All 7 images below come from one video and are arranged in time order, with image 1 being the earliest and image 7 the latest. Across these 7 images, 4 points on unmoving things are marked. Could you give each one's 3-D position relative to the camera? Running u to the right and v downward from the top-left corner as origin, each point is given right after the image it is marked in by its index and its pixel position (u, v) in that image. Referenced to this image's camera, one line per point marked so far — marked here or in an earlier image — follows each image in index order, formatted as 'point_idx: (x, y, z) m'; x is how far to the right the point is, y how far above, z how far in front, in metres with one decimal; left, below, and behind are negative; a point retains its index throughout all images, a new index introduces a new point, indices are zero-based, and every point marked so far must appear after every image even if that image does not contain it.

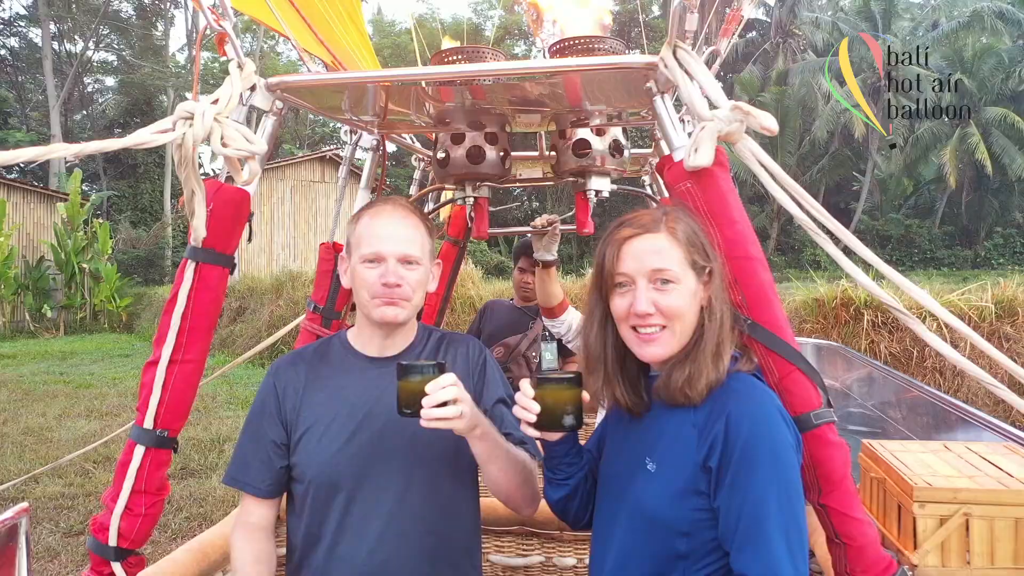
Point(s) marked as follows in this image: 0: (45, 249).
0: (-7.5, +0.6, +13.2) m
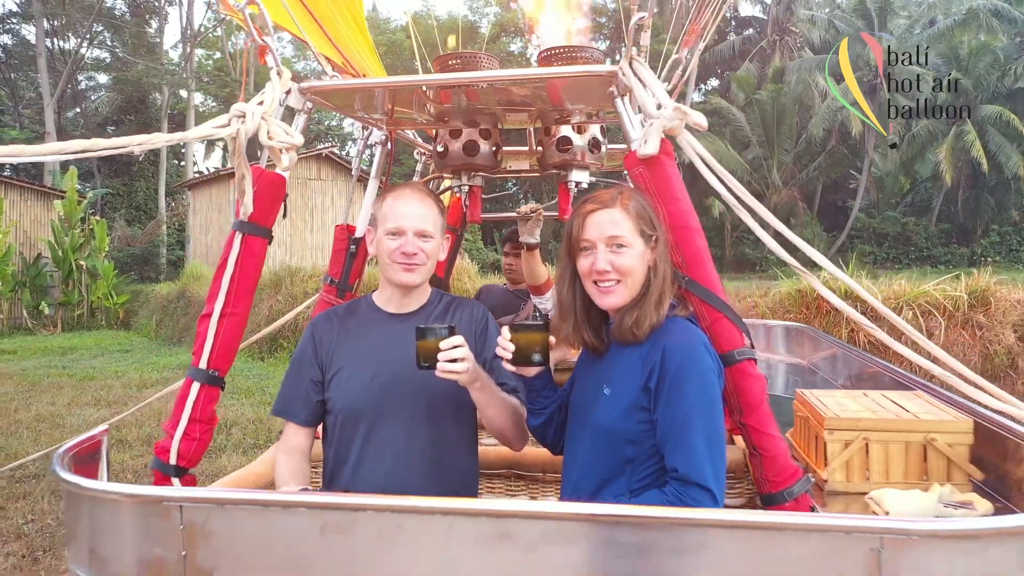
0: (-7.6, +0.7, +13.3) m
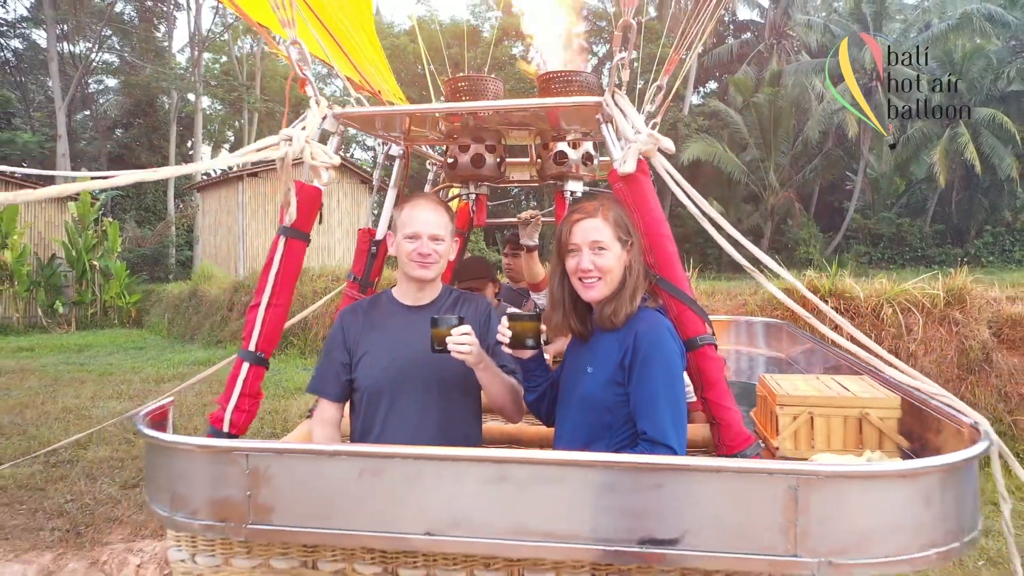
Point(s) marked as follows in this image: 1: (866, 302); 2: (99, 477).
0: (-7.6, +0.7, +13.6) m
1: (+2.2, -0.1, +5.1) m
2: (-1.7, -0.8, +3.5) m
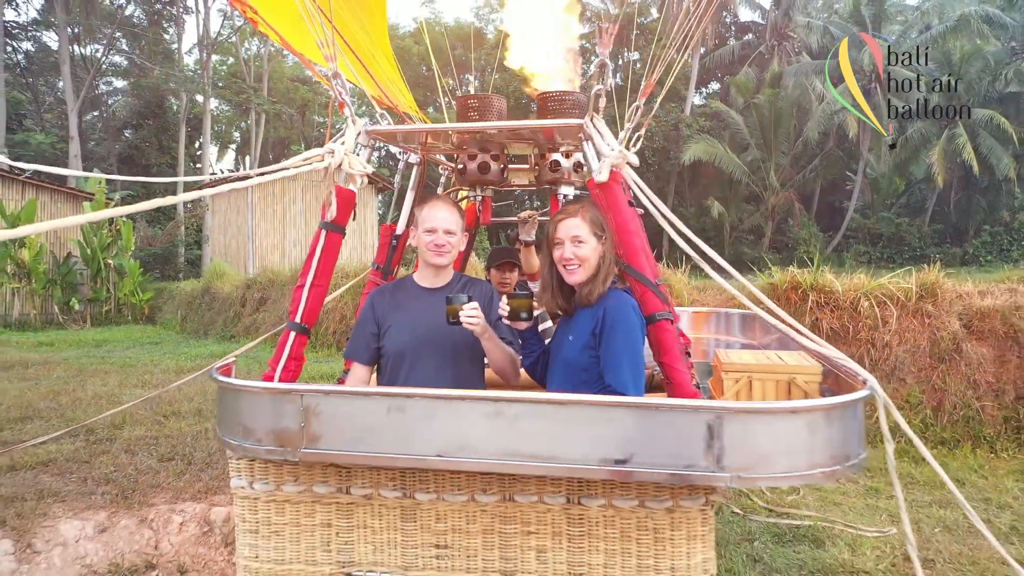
0: (-7.5, +0.7, +14.0) m
1: (+2.2, -0.1, +5.4) m
2: (-1.7, -0.8, +3.8) m
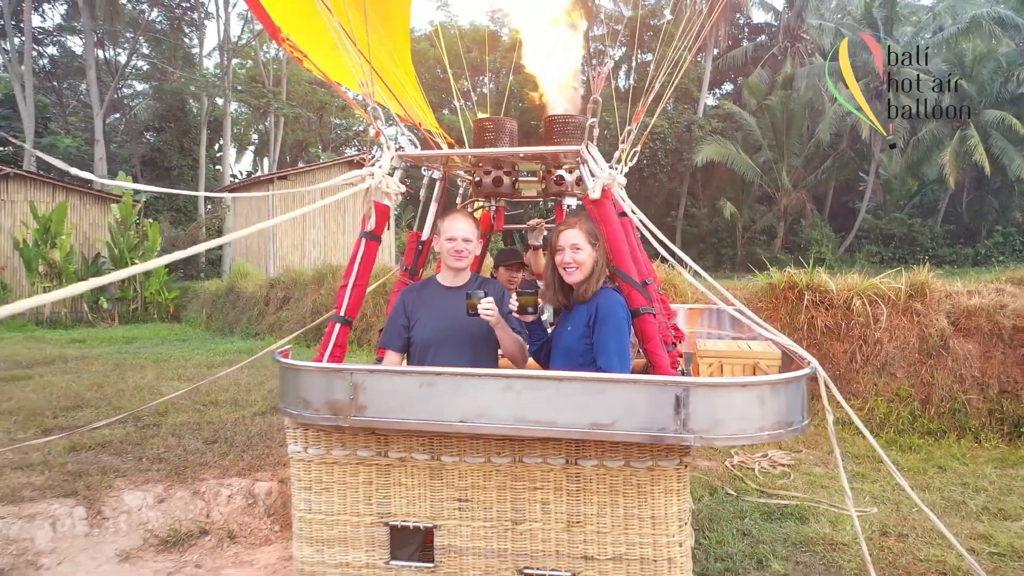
0: (-7.3, +0.7, +14.5) m
1: (+2.3, 0.0, +5.7) m
2: (-1.7, -0.8, +4.2) m
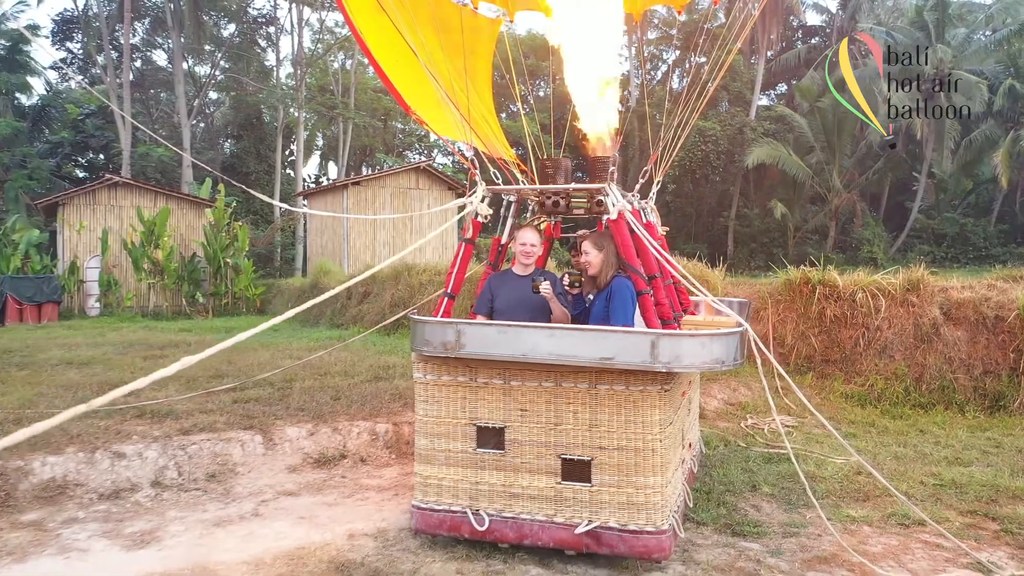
0: (-6.2, +0.8, +16.1) m
1: (+2.7, 0.0, +6.7) m
2: (-1.3, -0.7, +5.5) m
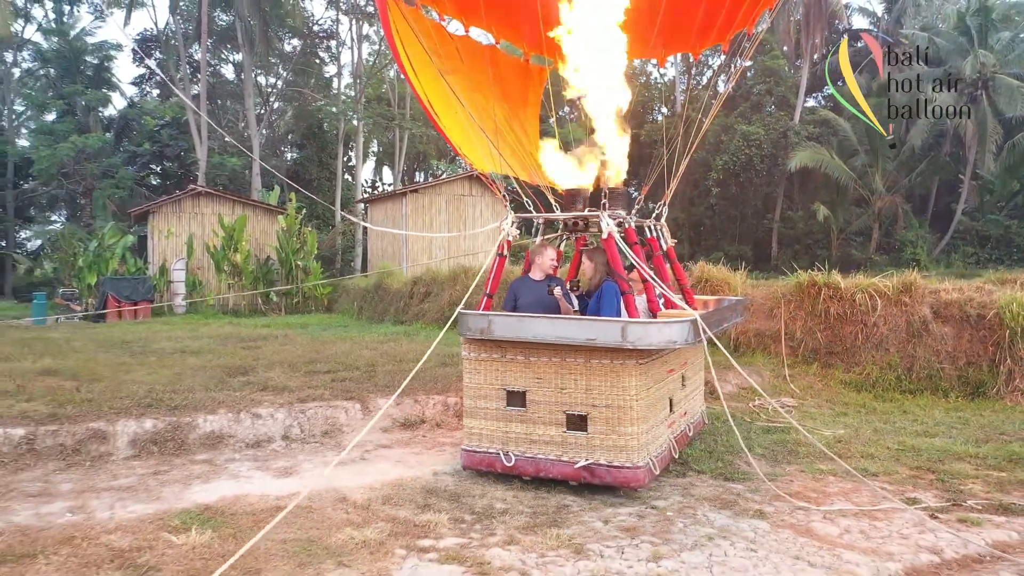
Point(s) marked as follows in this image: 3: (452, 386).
0: (-5.2, +0.8, +17.6) m
1: (+3.2, 0.0, +7.7) m
2: (-1.0, -0.7, +6.7) m
3: (-0.5, -0.8, +6.3) m
